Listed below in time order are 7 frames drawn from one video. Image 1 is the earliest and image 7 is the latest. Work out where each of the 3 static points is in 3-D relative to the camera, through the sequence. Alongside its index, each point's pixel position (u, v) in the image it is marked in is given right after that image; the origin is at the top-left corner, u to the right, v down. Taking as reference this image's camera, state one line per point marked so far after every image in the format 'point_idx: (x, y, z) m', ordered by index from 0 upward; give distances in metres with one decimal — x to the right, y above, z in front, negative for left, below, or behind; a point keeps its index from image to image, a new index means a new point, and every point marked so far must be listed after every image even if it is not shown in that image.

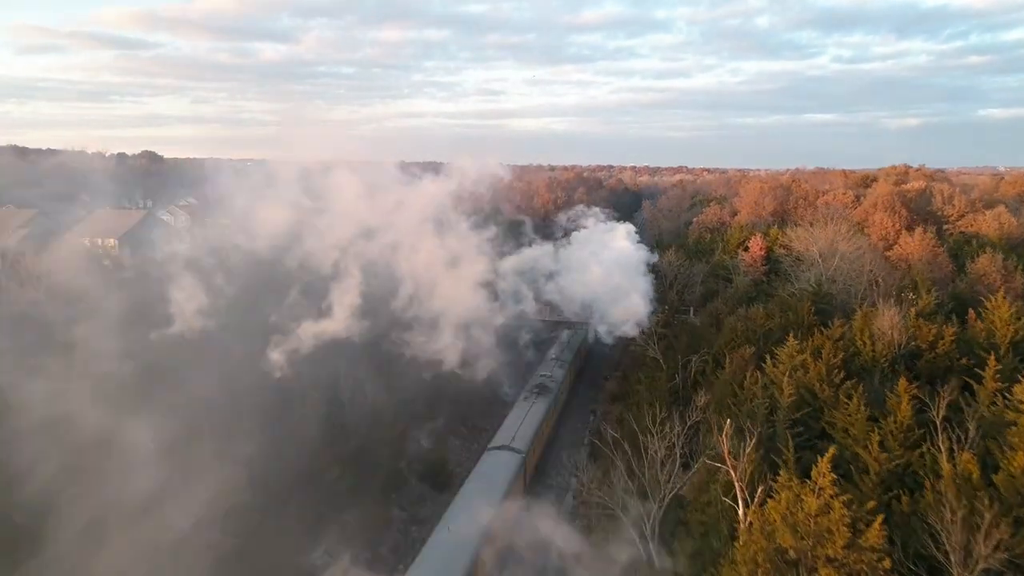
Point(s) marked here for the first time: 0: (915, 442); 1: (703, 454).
0: (+8.1, -3.1, +14.2) m
1: (+4.2, -3.6, +15.3) m
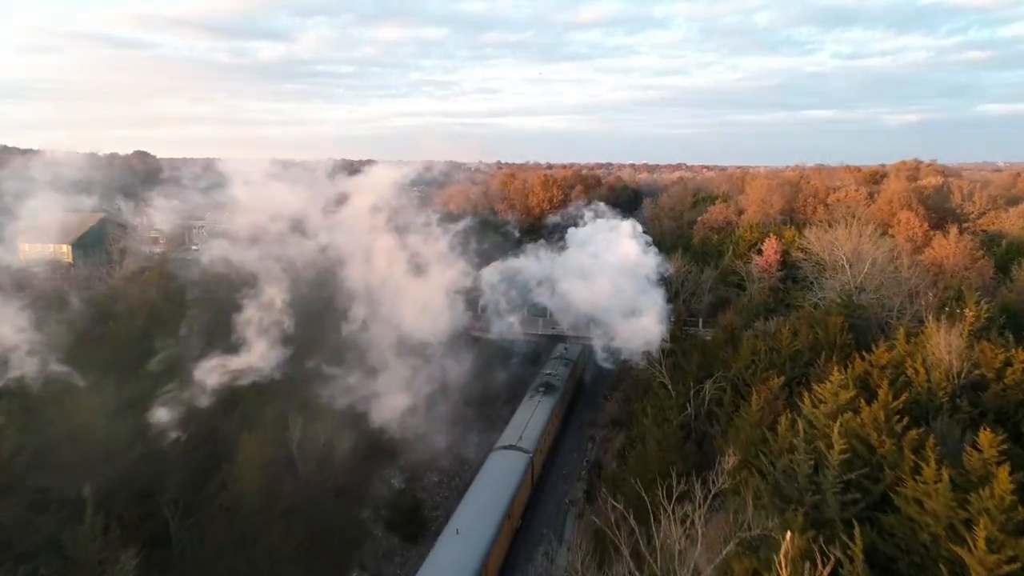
0: (+7.6, -3.5, +10.5) m
1: (+3.7, -4.1, +11.7) m
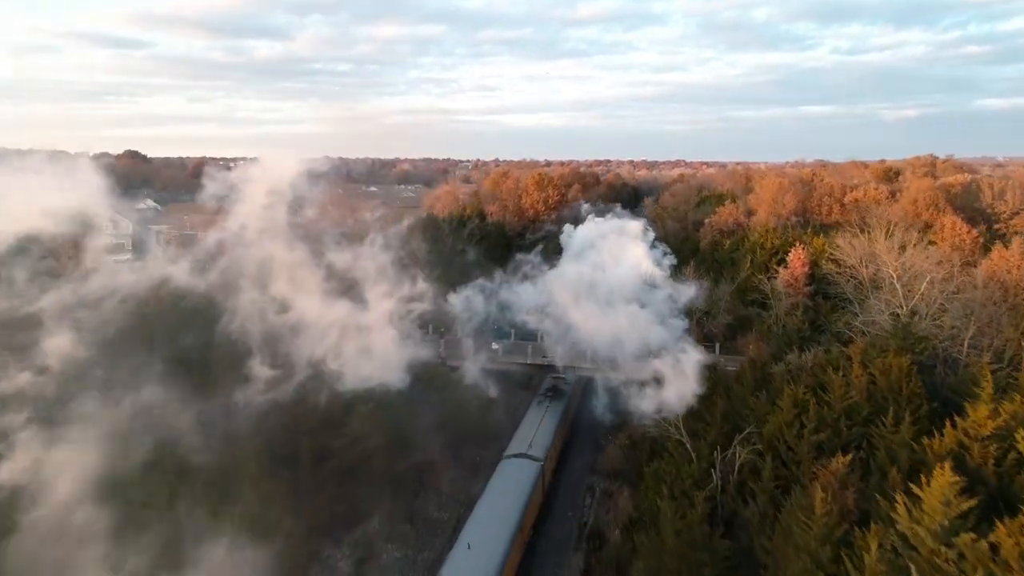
0: (+7.1, -4.4, +5.7) m
1: (+3.1, -5.0, +6.9) m
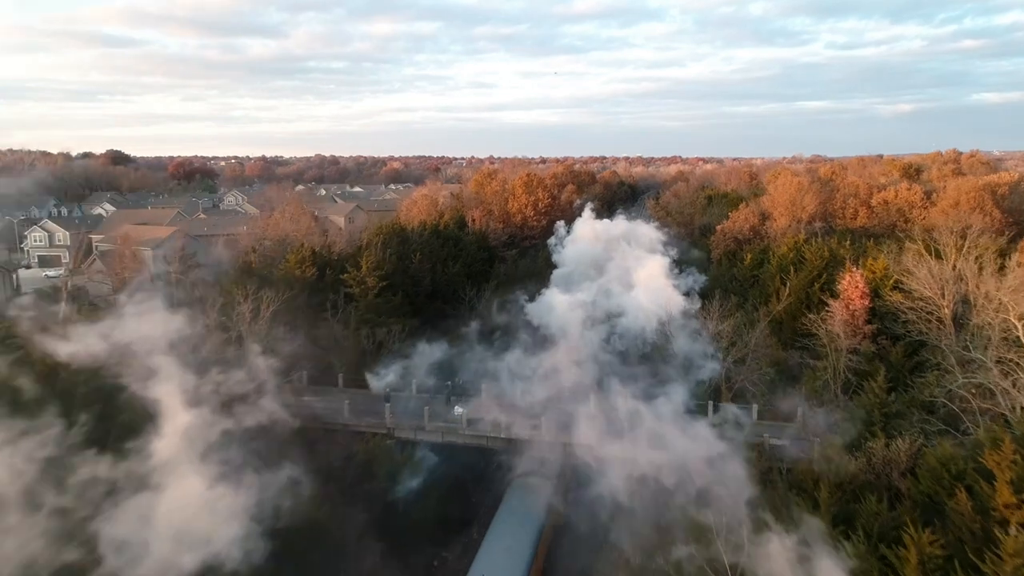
0: (+6.2, -5.8, -1.2) m
1: (+2.3, -6.4, -0.1) m
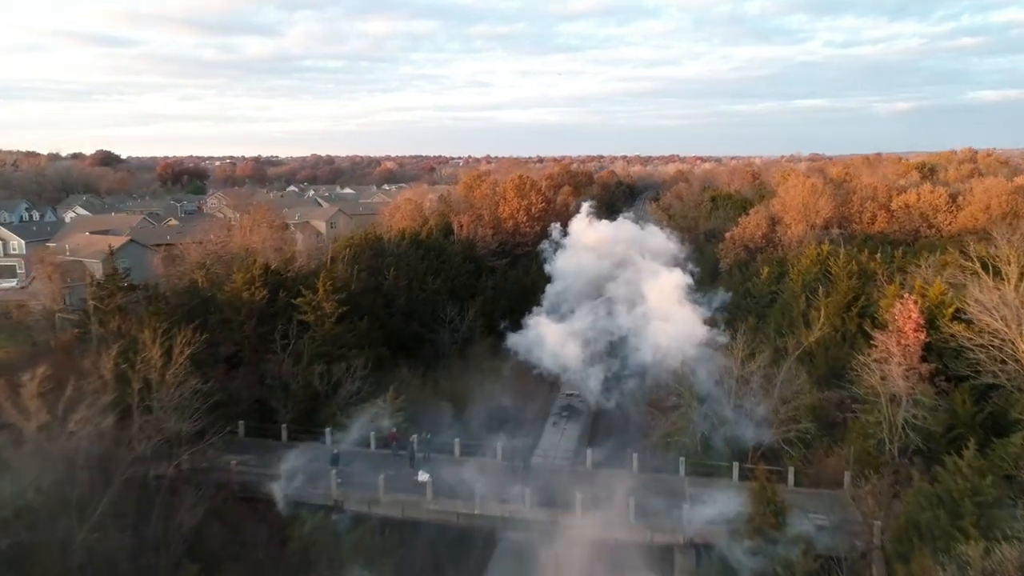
0: (+5.8, -6.7, -5.3) m
1: (+1.9, -7.3, -4.1) m
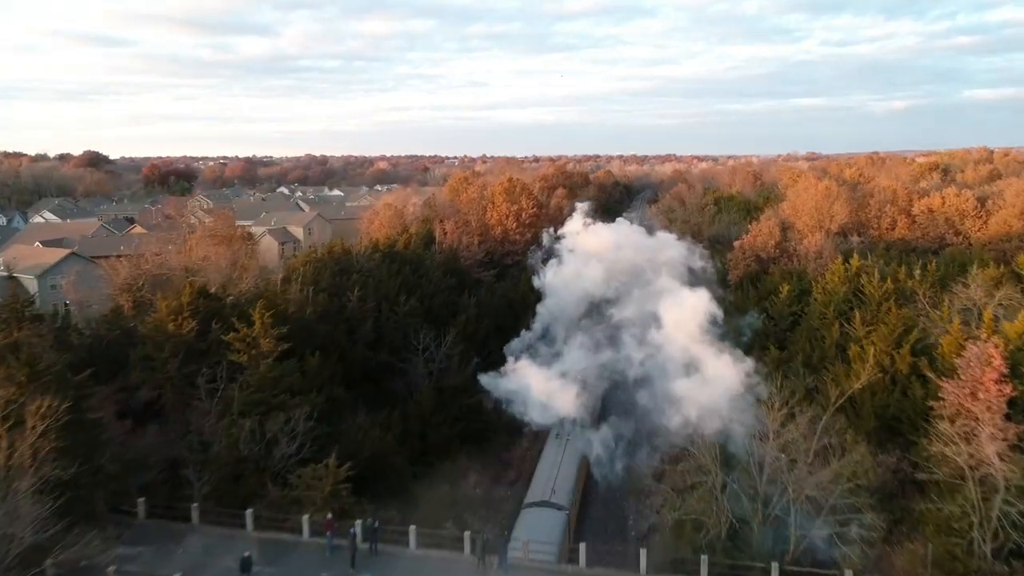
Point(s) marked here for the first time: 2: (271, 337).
0: (+5.3, -7.5, -9.3) m
1: (+1.4, -8.2, -8.2) m
2: (-6.5, -1.3, +18.9) m
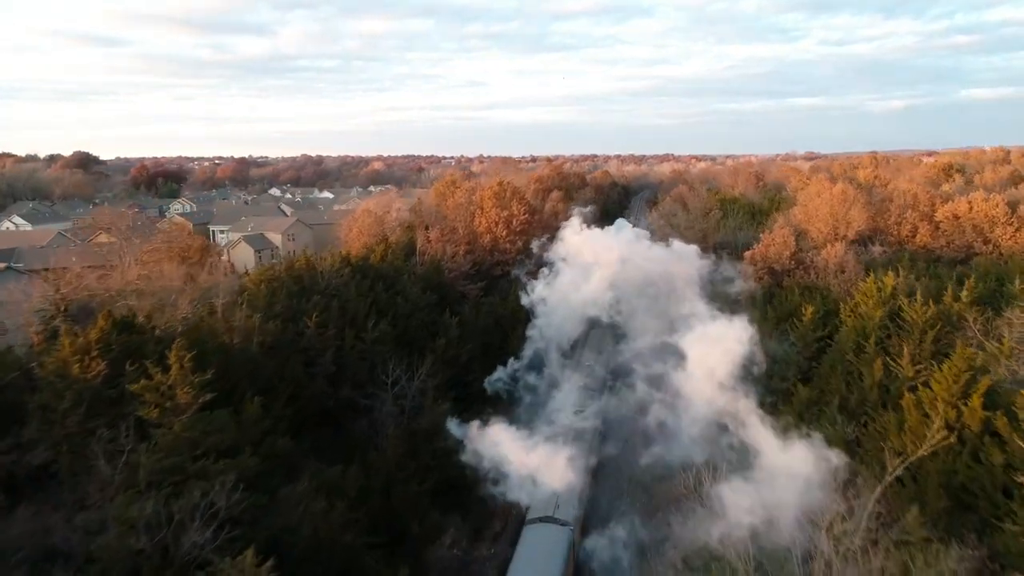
0: (+4.8, -8.3, -12.9) m
1: (+0.9, -9.0, -11.9) m
2: (-7.0, -2.1, +15.2) m
